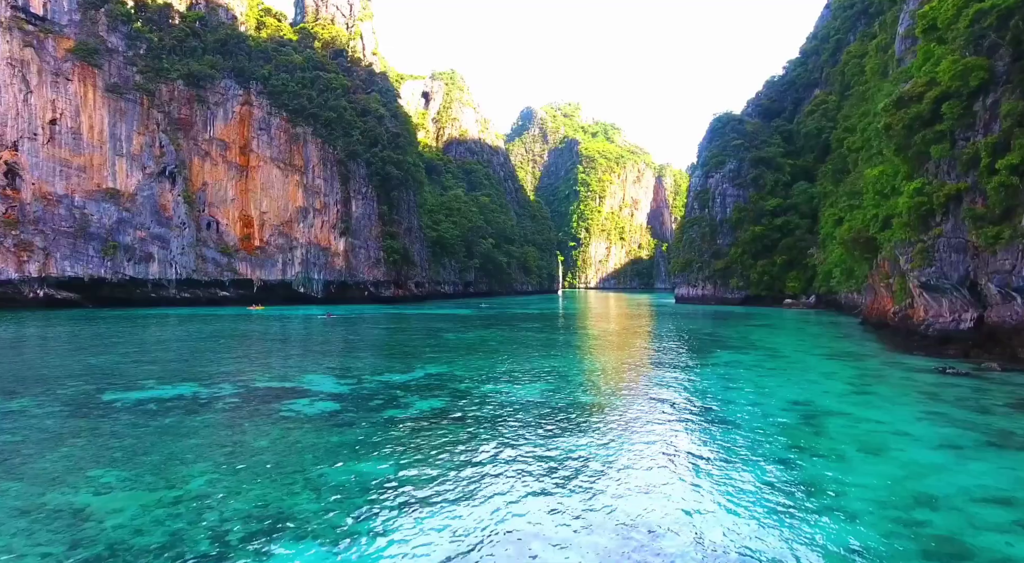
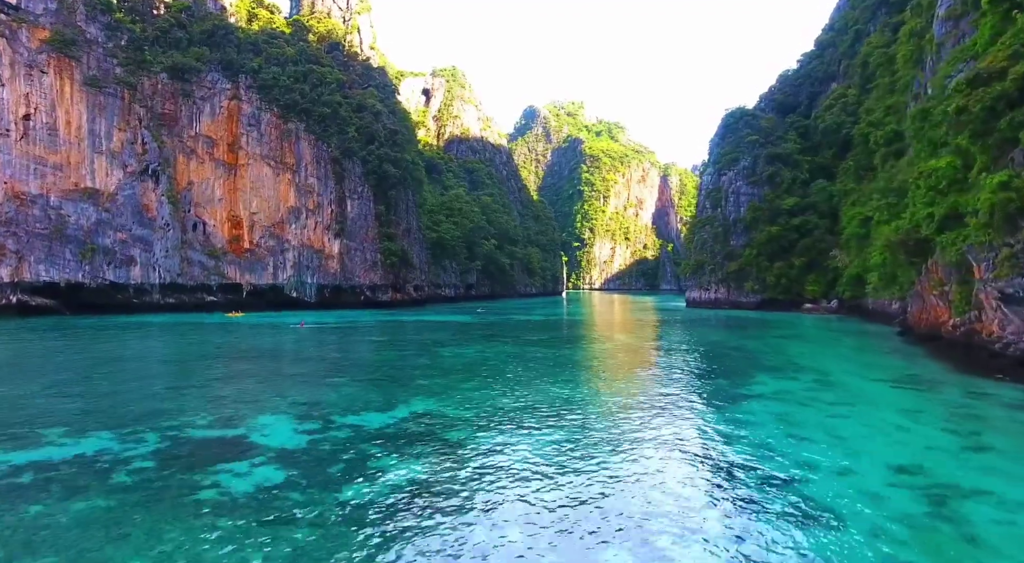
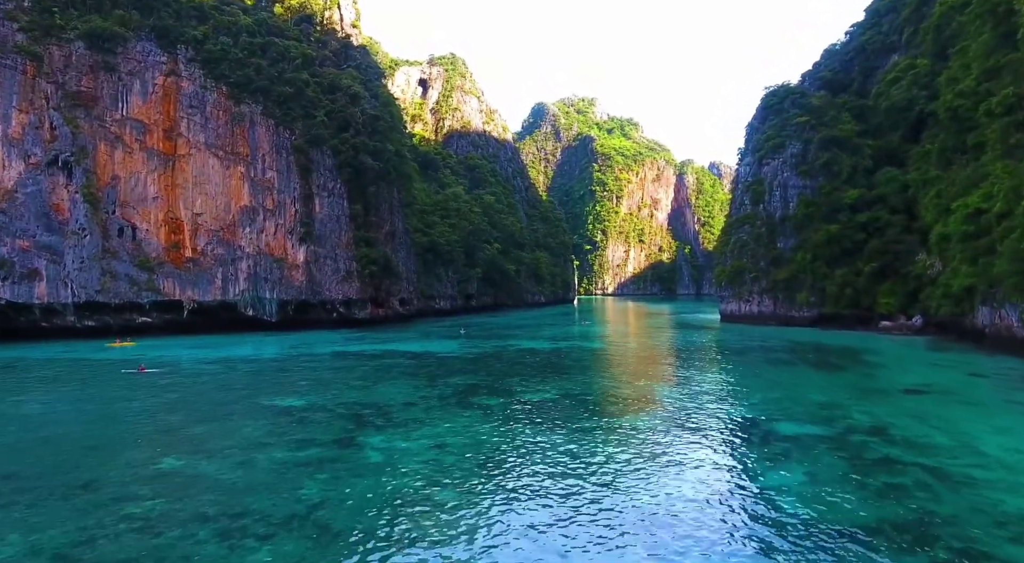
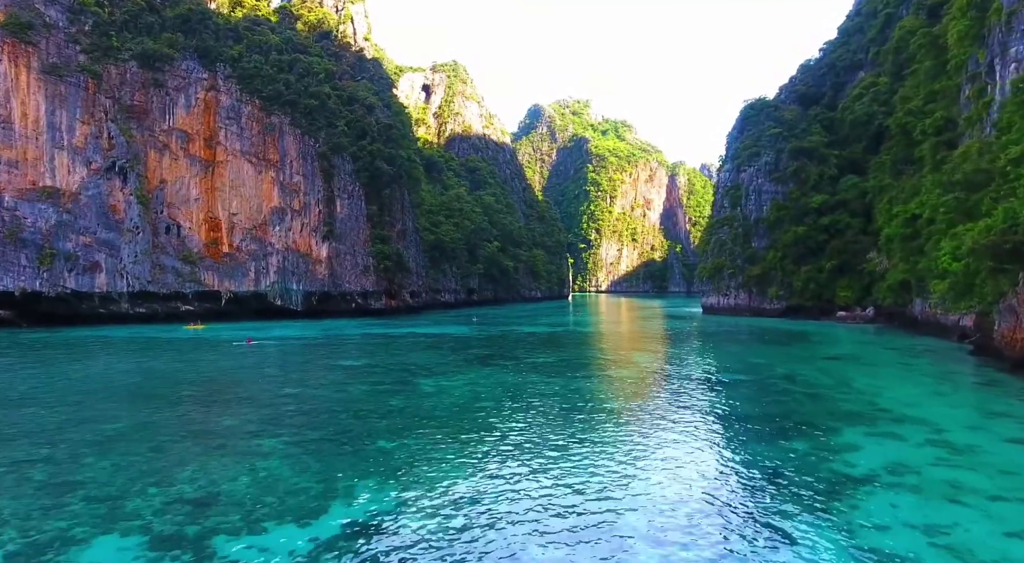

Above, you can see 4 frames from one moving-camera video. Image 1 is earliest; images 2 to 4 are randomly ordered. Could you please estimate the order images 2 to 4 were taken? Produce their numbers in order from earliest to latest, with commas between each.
2, 4, 3
